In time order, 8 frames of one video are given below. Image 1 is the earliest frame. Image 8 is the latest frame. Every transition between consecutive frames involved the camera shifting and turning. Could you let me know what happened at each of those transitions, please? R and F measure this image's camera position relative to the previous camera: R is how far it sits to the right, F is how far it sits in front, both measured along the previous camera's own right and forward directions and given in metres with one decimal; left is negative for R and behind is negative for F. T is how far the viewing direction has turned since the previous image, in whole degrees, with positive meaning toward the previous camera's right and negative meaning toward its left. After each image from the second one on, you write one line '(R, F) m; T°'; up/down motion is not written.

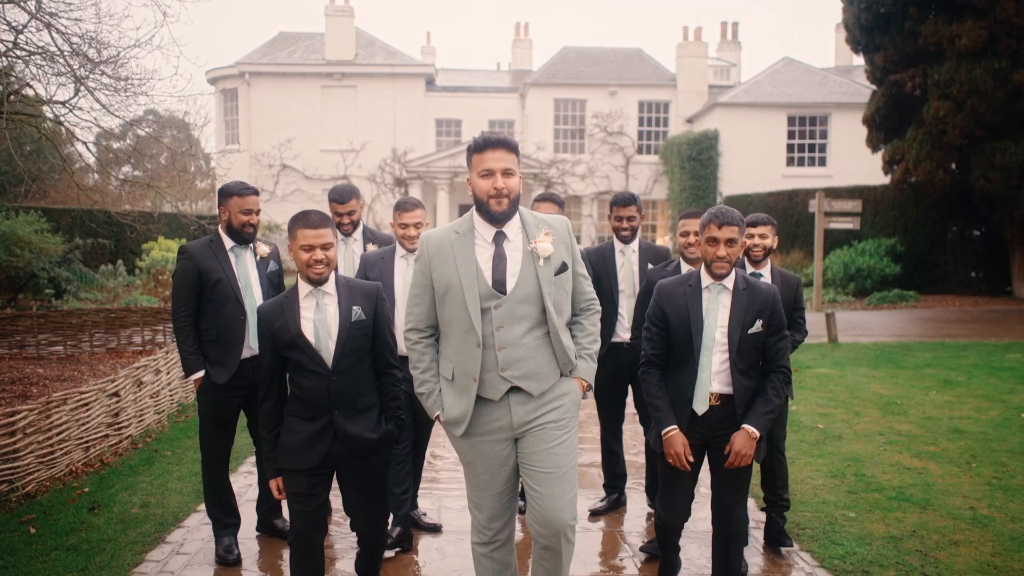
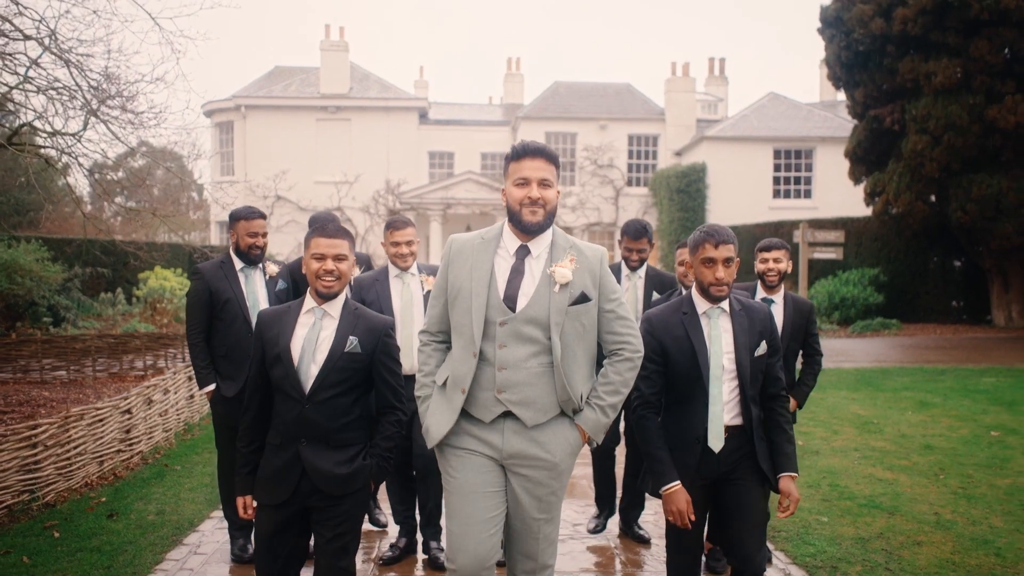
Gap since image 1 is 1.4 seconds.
(0.0, -0.3) m; +1°
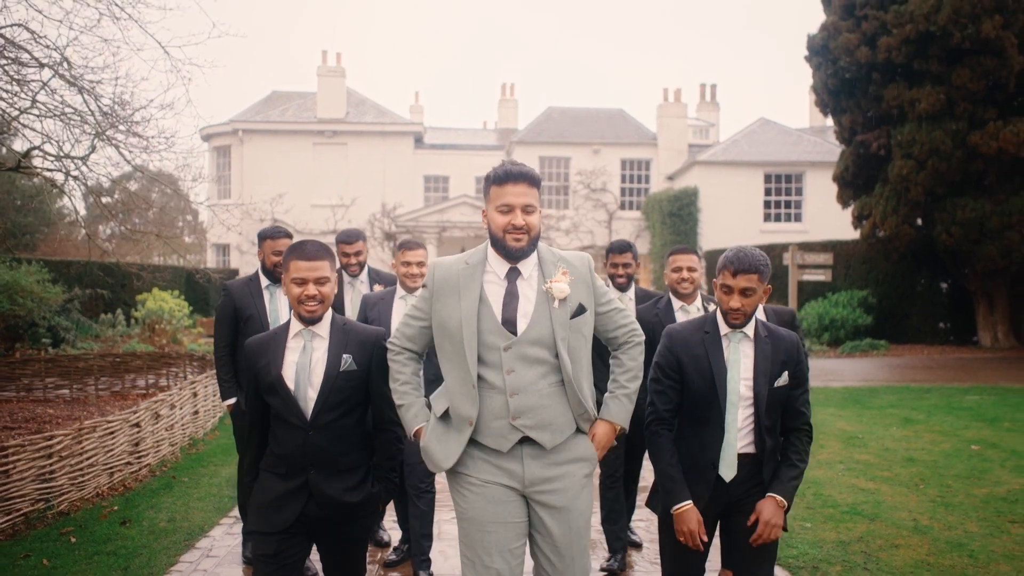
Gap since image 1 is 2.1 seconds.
(0.0, -0.2) m; 0°
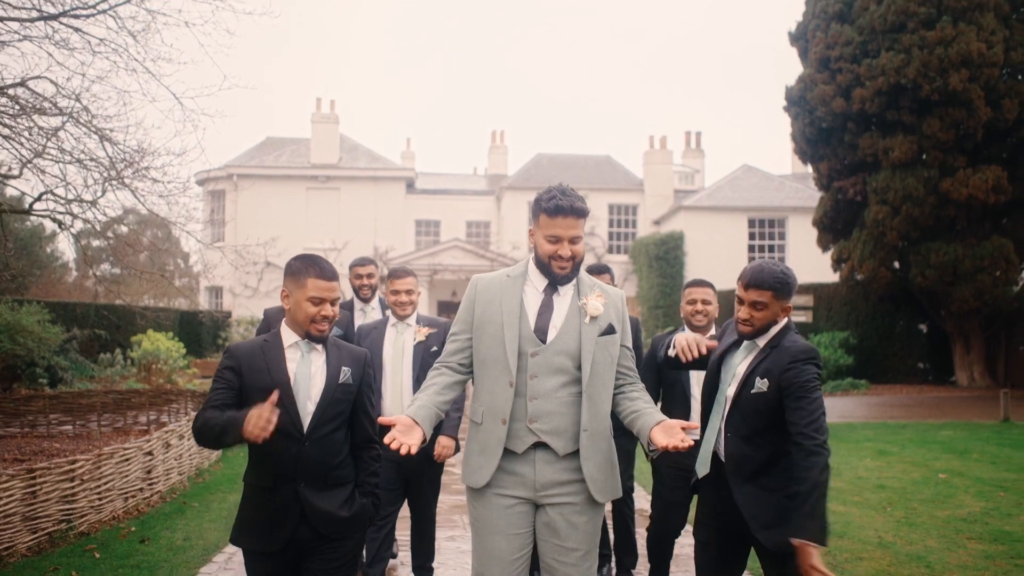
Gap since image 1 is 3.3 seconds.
(0.0, -0.4) m; +1°
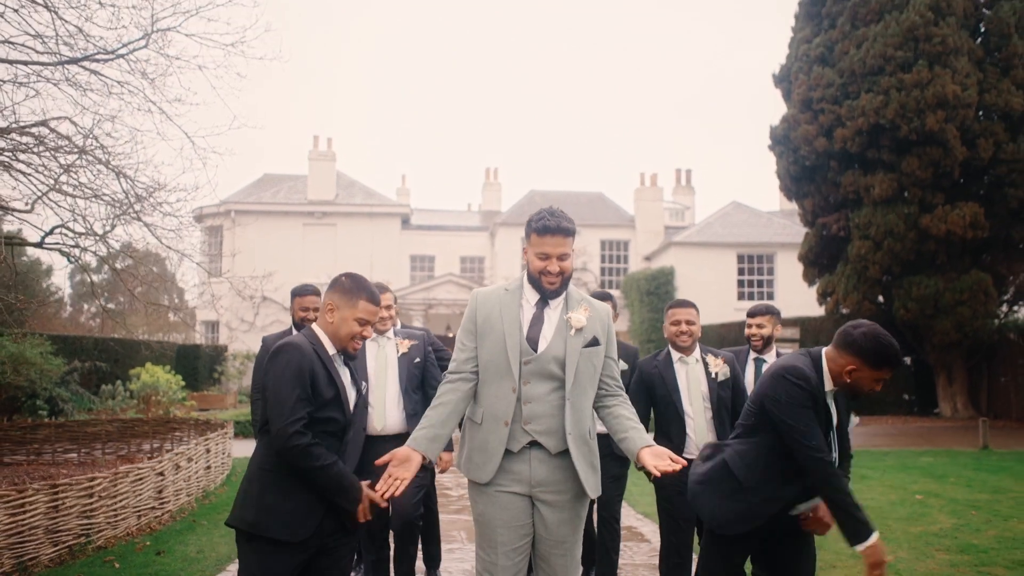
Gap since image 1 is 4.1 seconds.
(0.0, -0.4) m; 0°
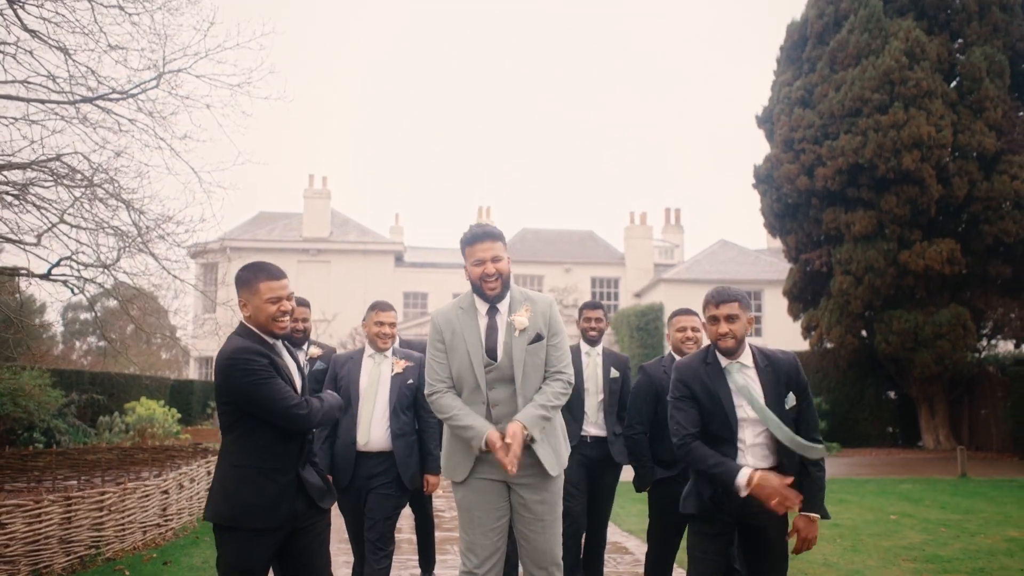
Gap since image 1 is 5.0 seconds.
(0.0, -0.4) m; 0°
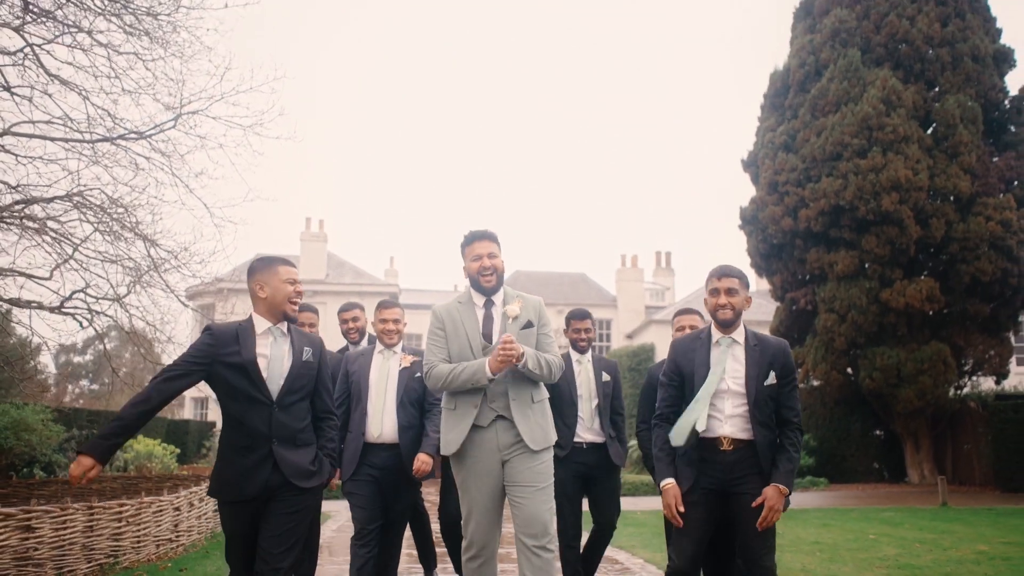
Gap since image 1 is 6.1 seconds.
(0.0, -0.4) m; 0°
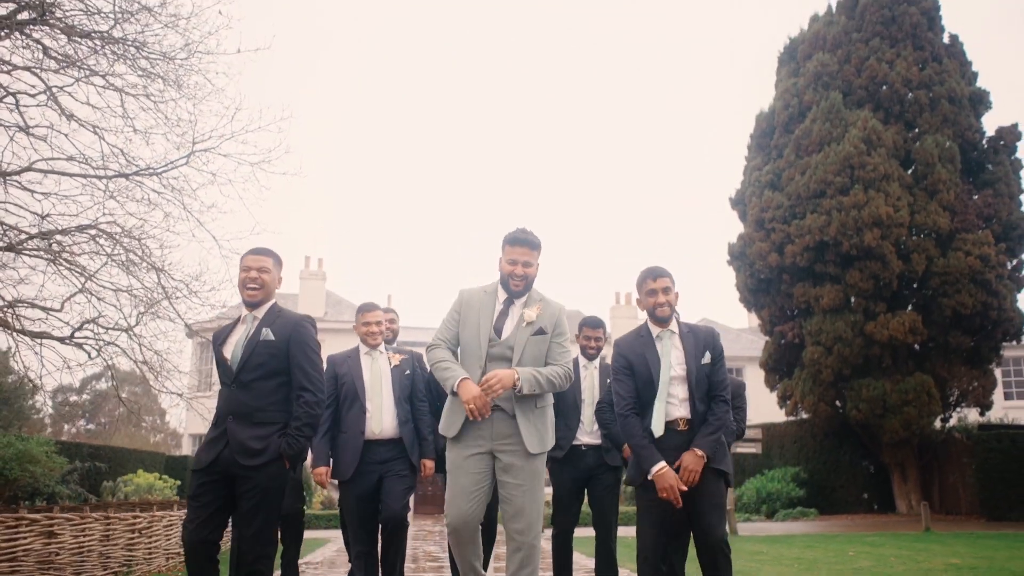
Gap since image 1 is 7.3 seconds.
(0.0, -0.4) m; 0°
